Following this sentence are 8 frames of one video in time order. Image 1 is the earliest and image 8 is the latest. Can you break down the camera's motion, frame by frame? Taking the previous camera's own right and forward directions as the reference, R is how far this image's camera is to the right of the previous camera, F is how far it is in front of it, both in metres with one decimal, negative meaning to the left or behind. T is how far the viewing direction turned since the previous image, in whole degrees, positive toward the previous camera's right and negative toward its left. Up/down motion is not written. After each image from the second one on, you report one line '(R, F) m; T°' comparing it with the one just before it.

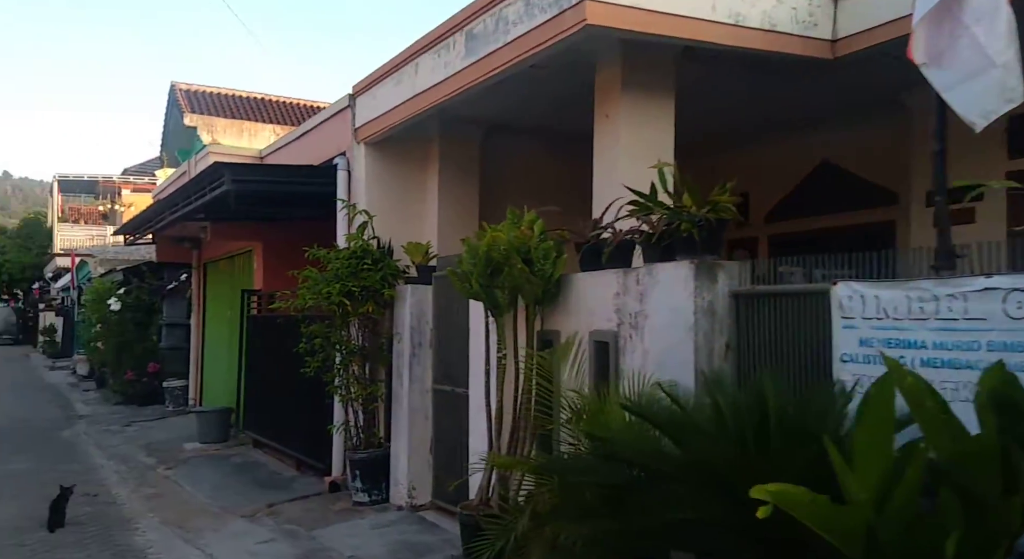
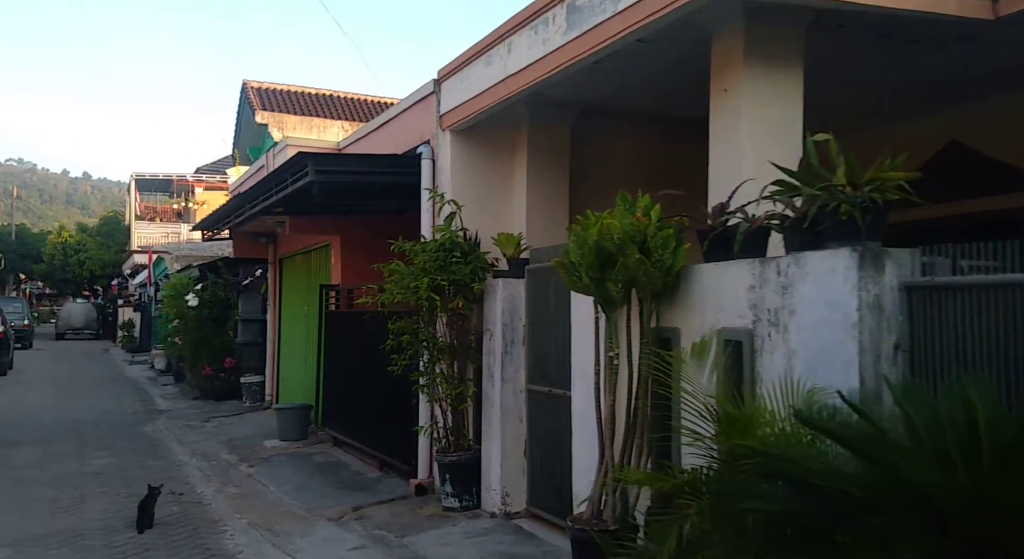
(-0.3, +0.4) m; -4°
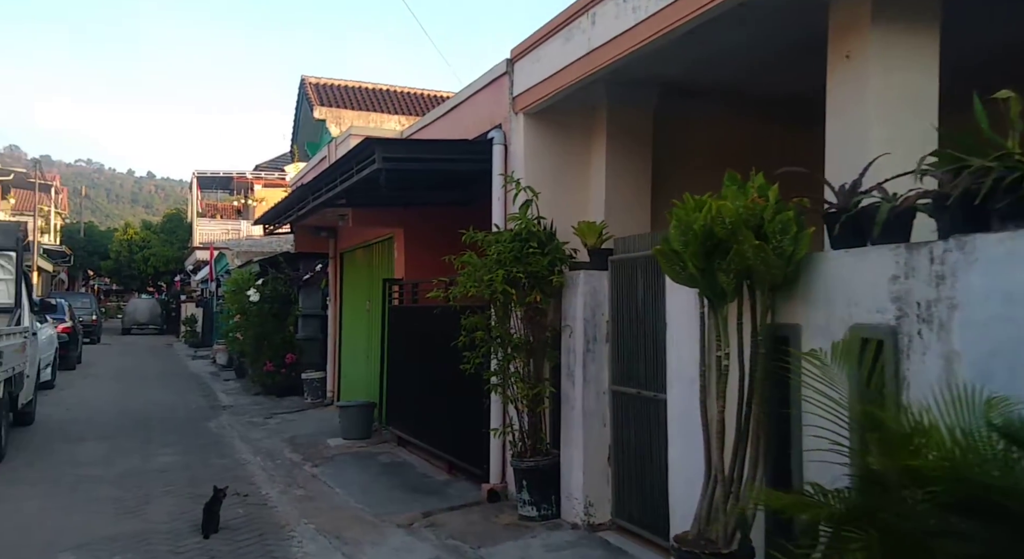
(-0.2, +0.5) m; -4°
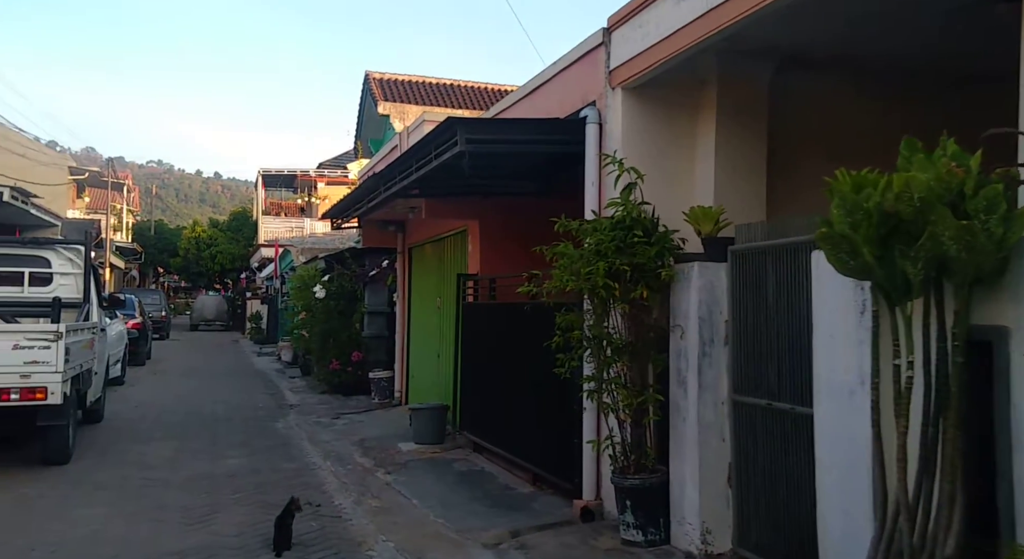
(-0.3, +0.7) m; -4°
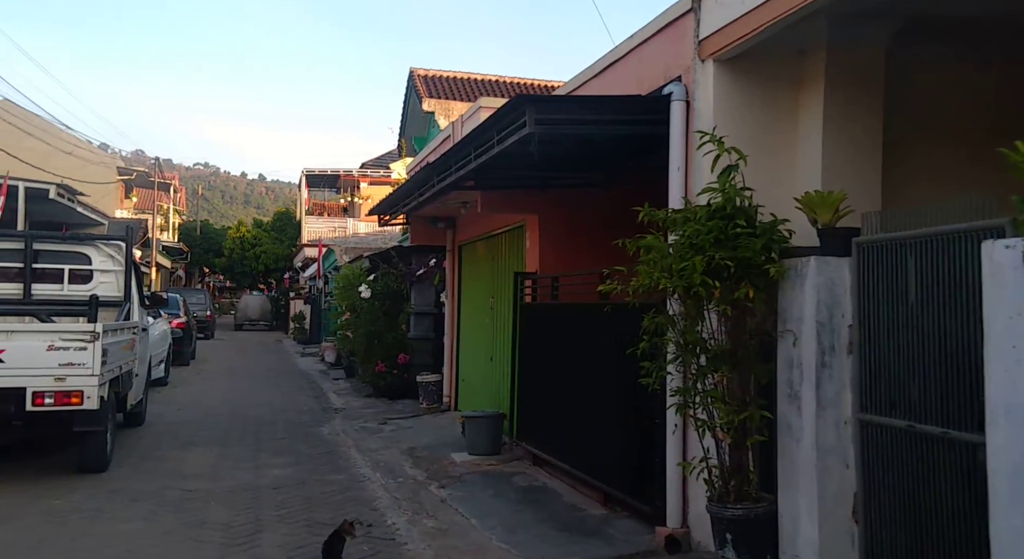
(-0.3, +0.7) m; -3°
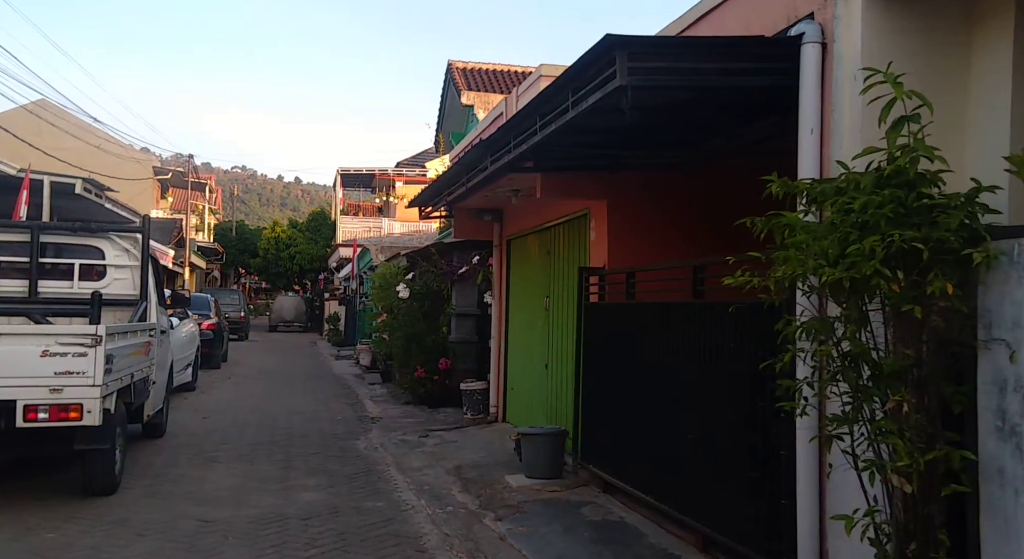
(-0.3, +1.2) m; -2°
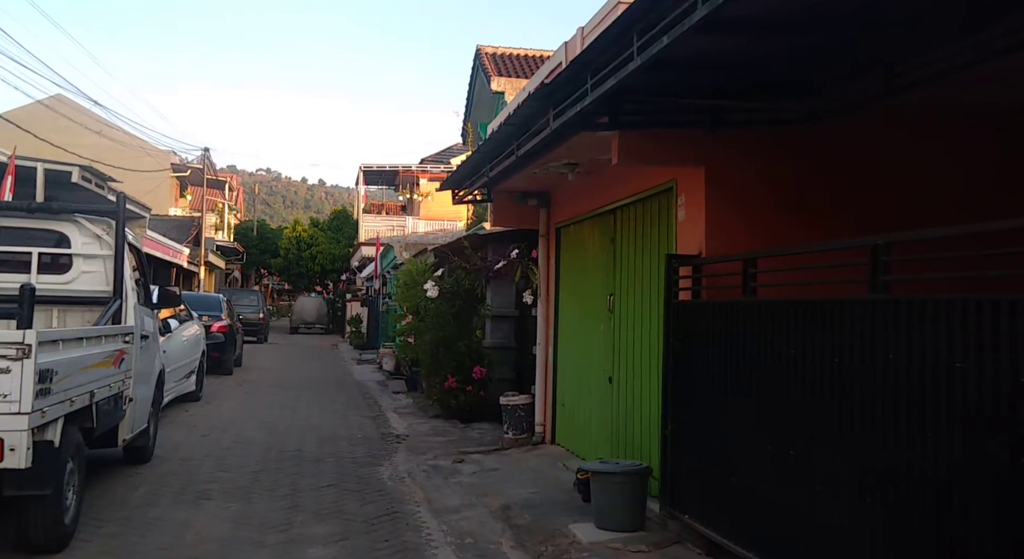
(-0.3, +1.9) m; -2°
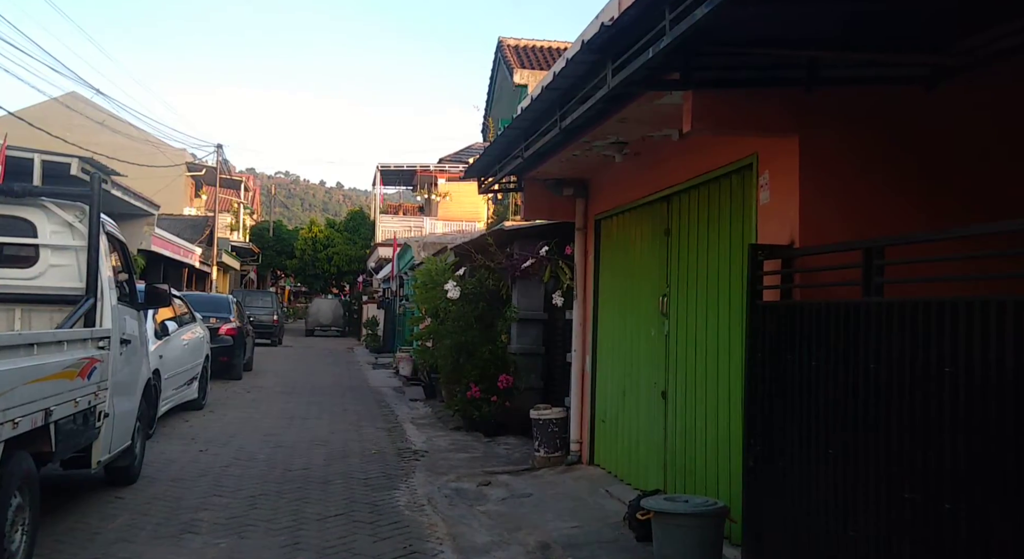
(-0.2, +1.2) m; -1°
